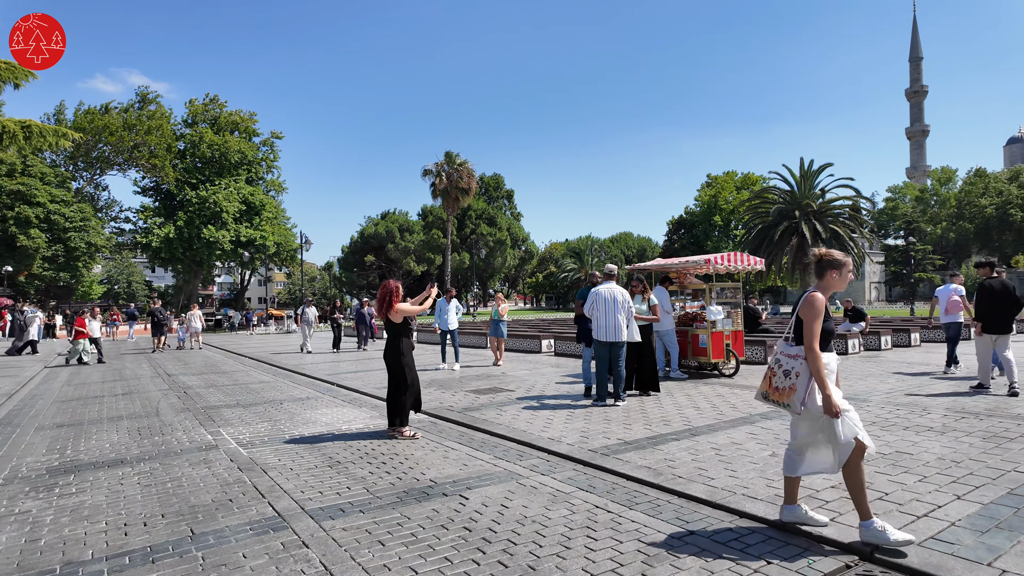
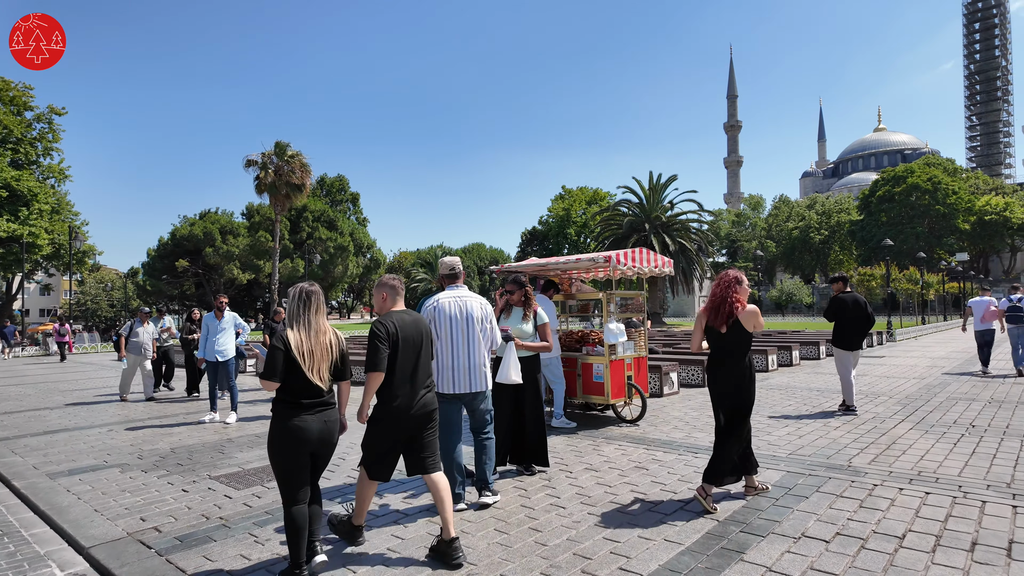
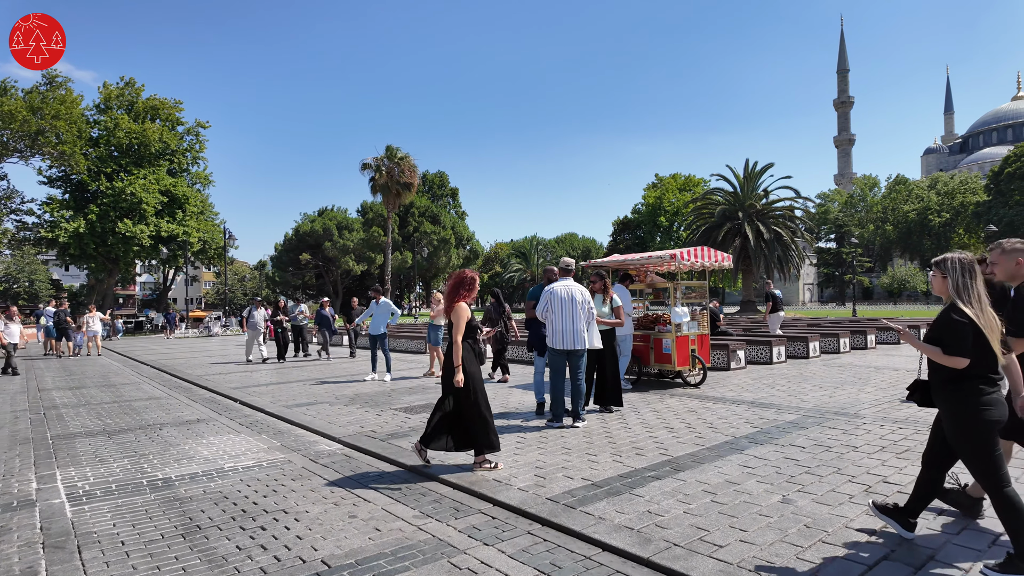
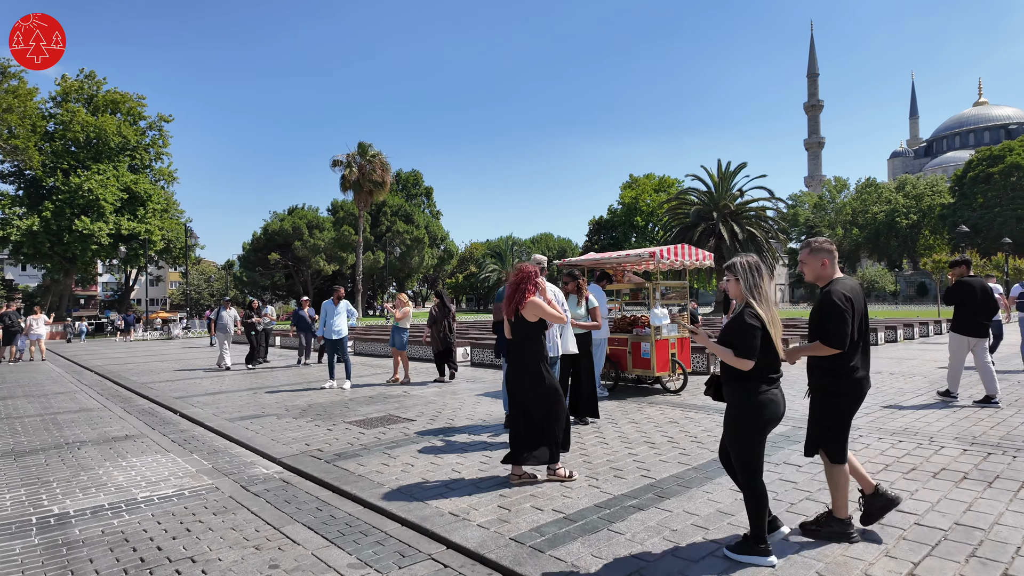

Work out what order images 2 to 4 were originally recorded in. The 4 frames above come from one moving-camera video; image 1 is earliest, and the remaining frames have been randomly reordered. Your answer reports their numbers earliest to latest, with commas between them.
3, 4, 2
